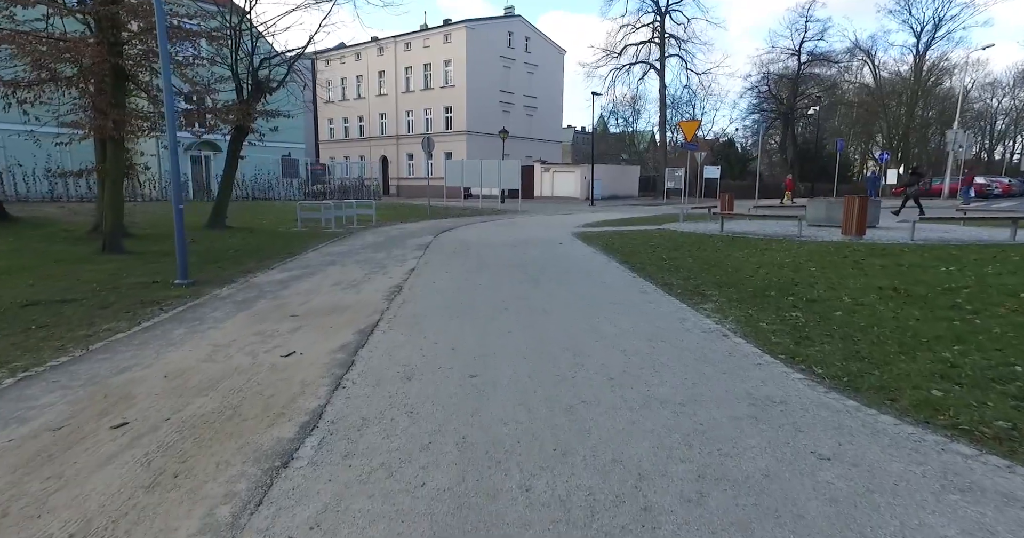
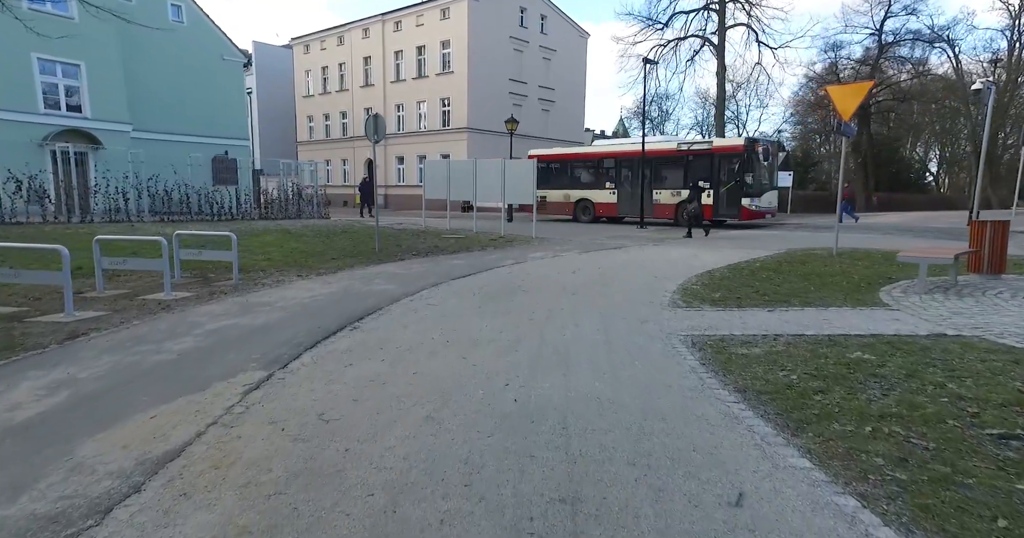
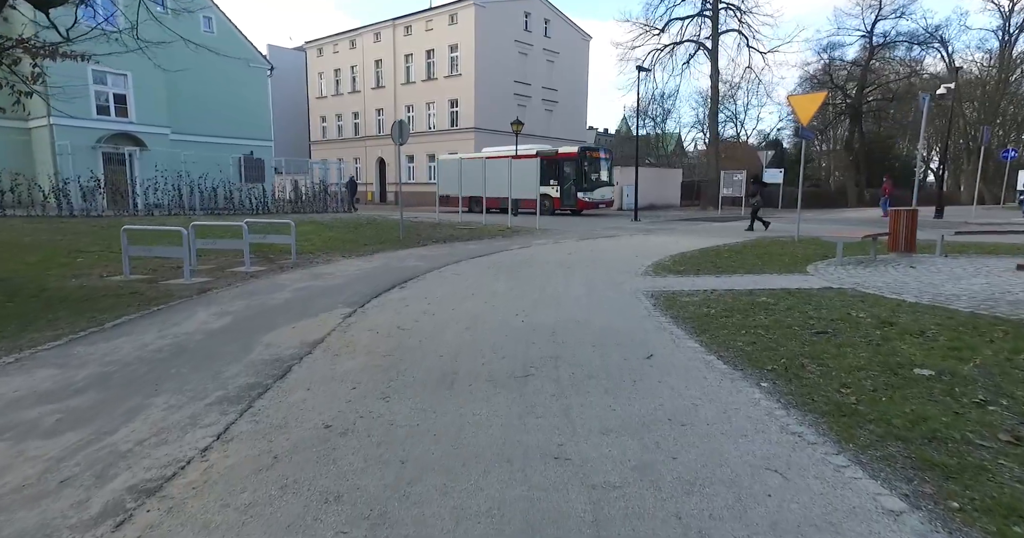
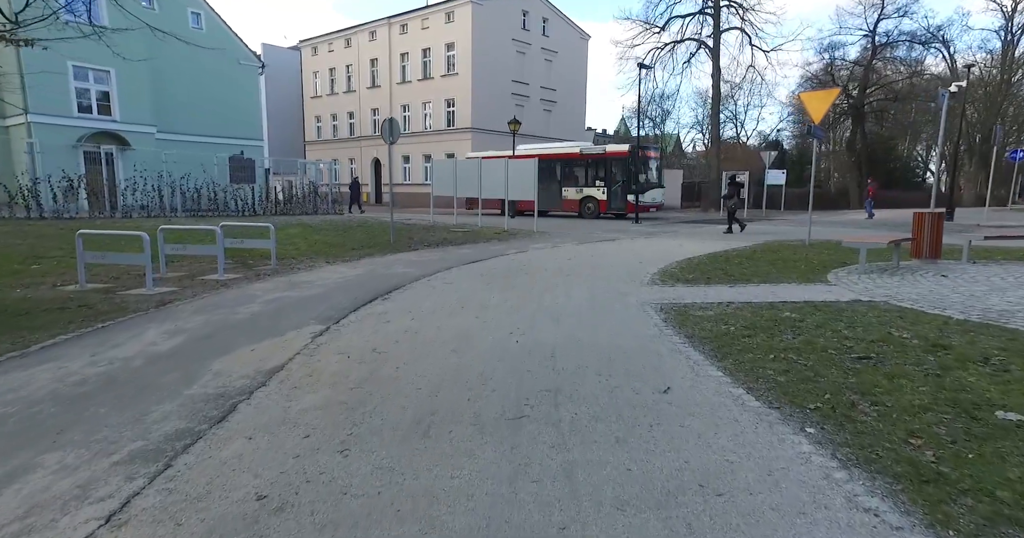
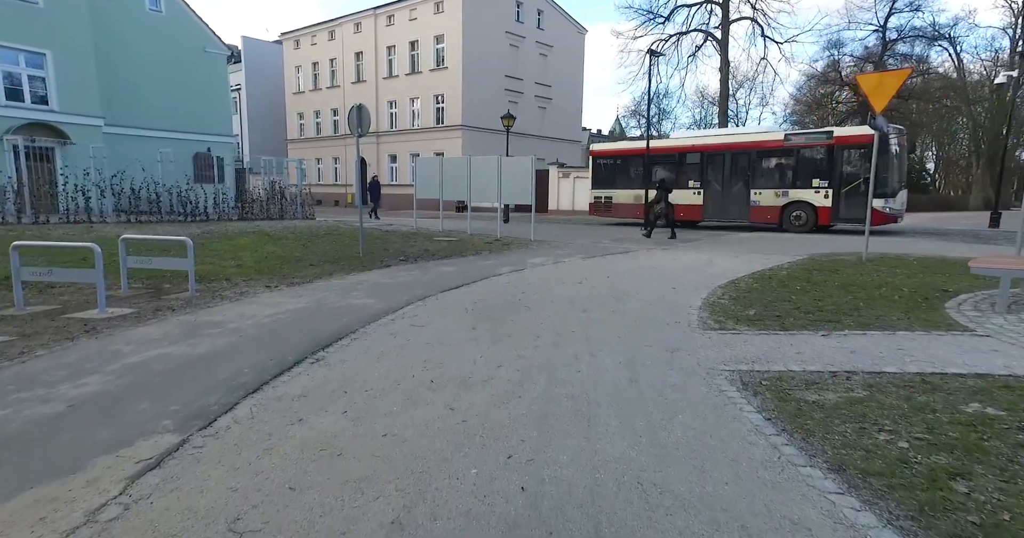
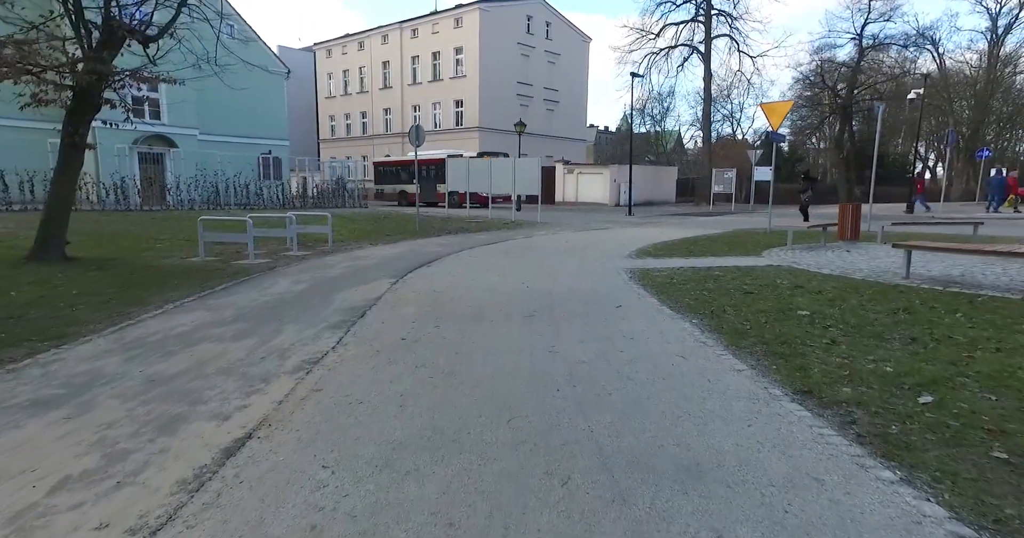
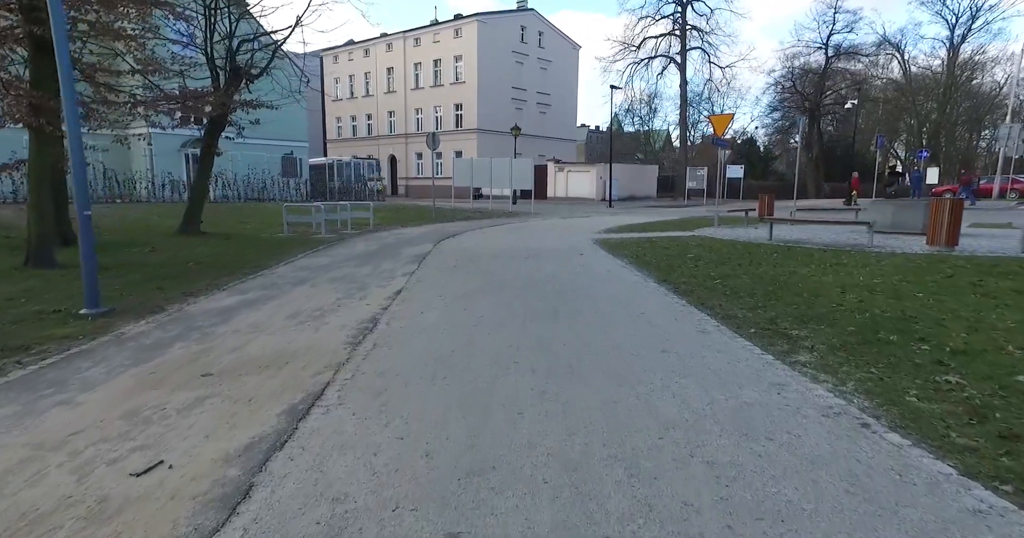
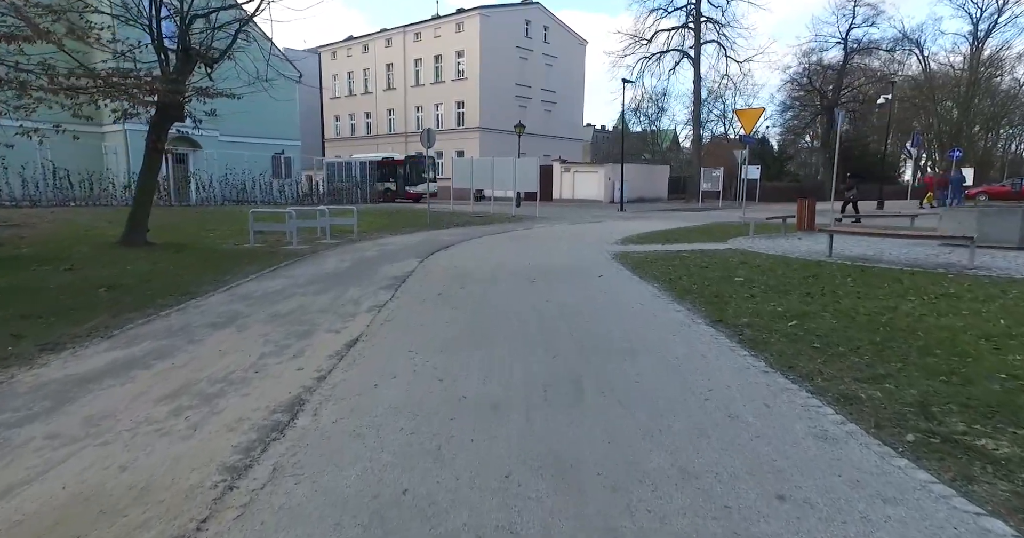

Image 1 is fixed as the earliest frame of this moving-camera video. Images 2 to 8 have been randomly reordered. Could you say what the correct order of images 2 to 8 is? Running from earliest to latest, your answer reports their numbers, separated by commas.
7, 8, 6, 3, 4, 2, 5
